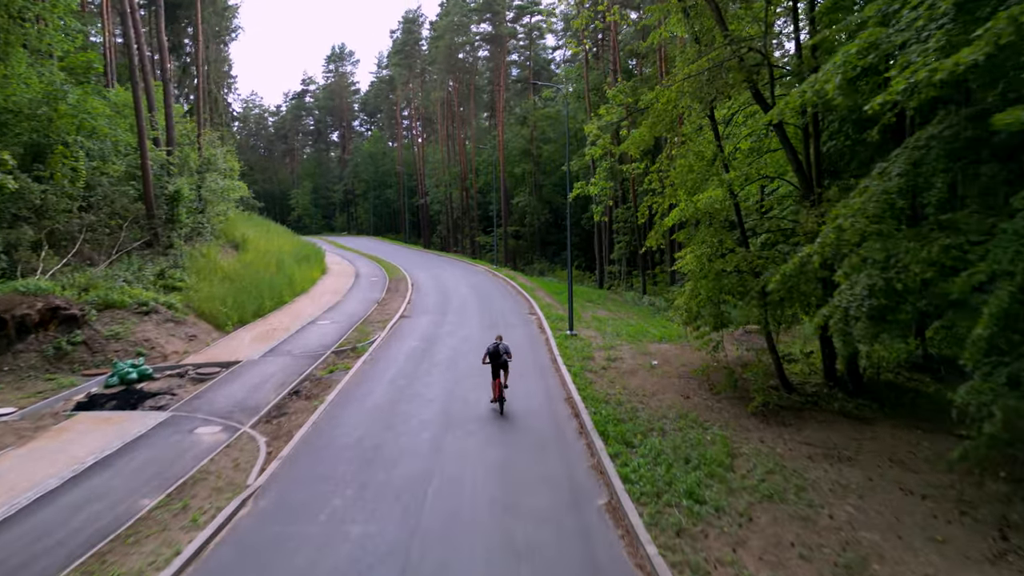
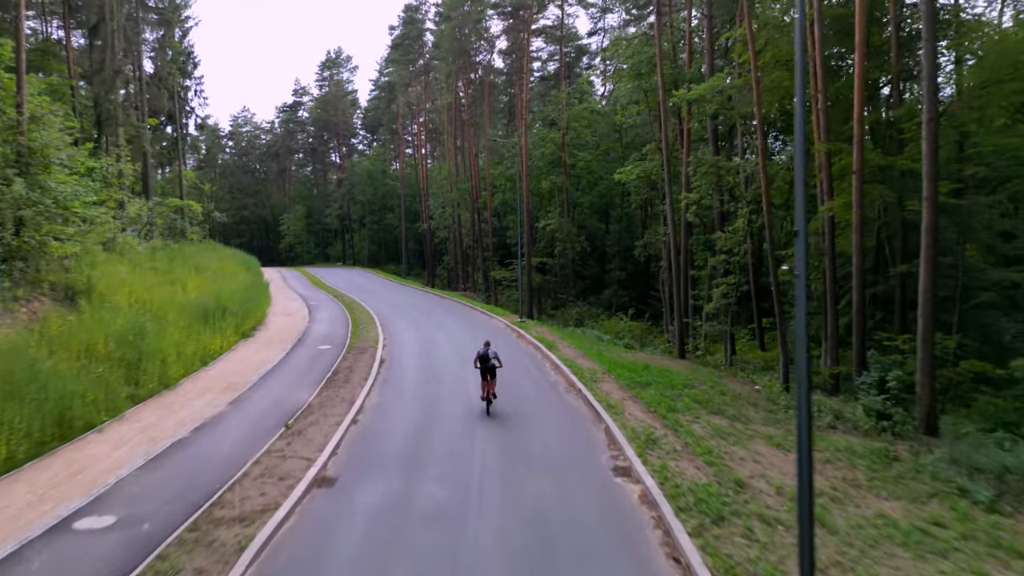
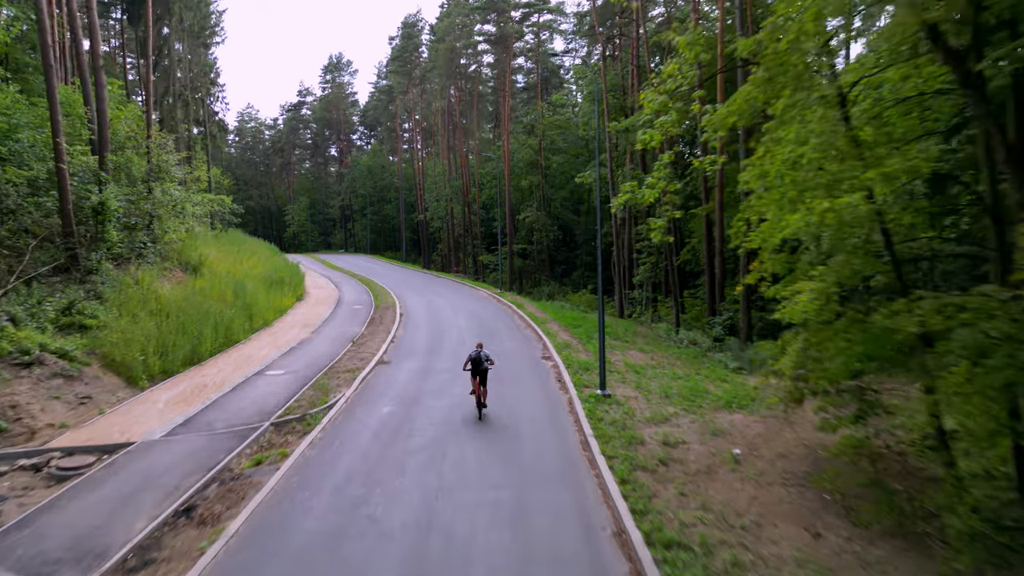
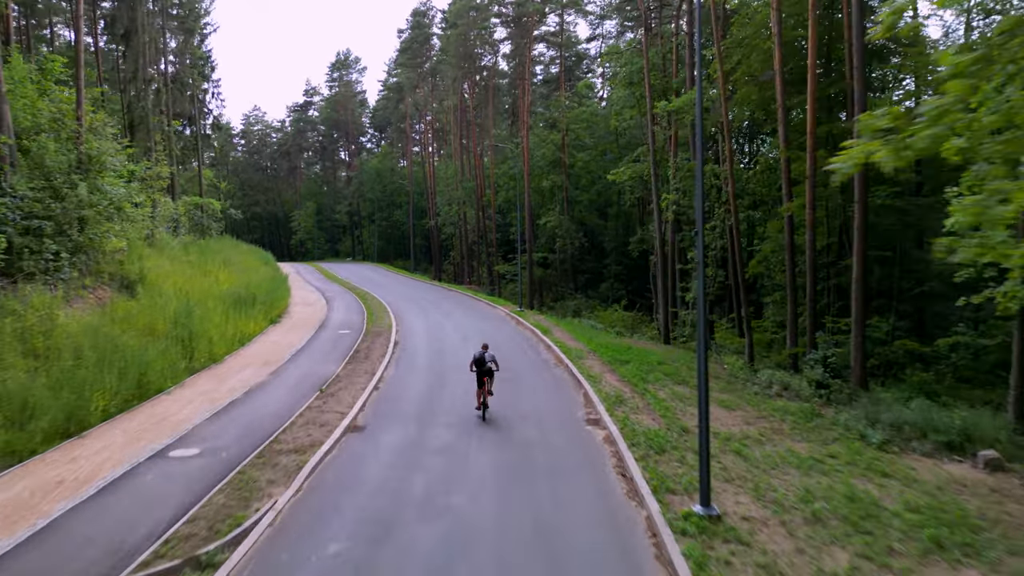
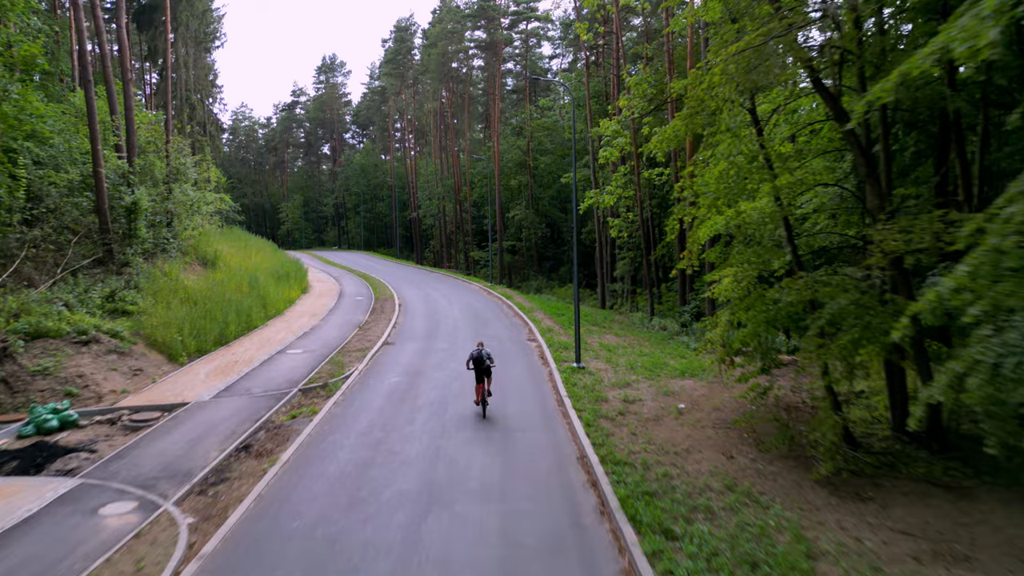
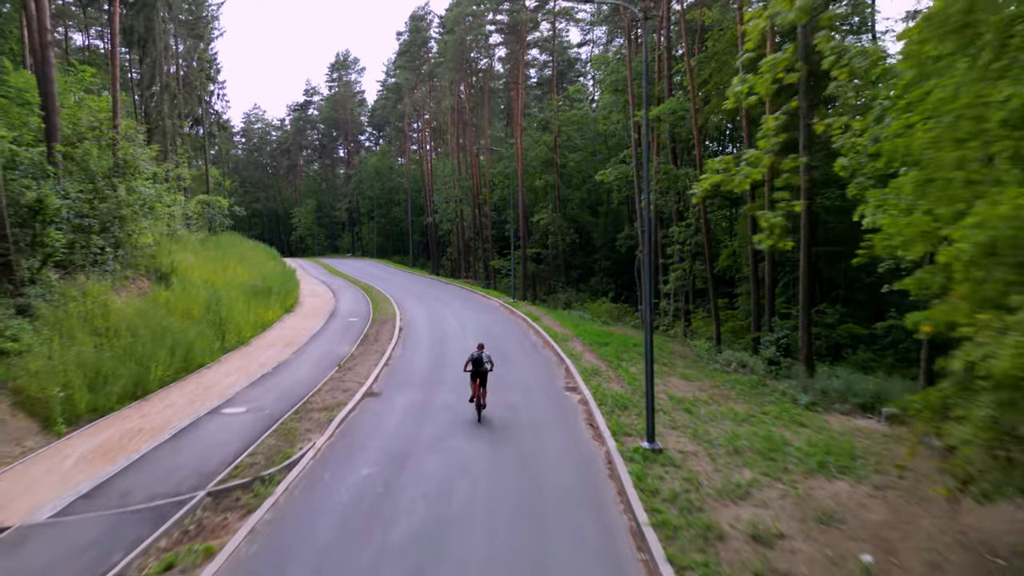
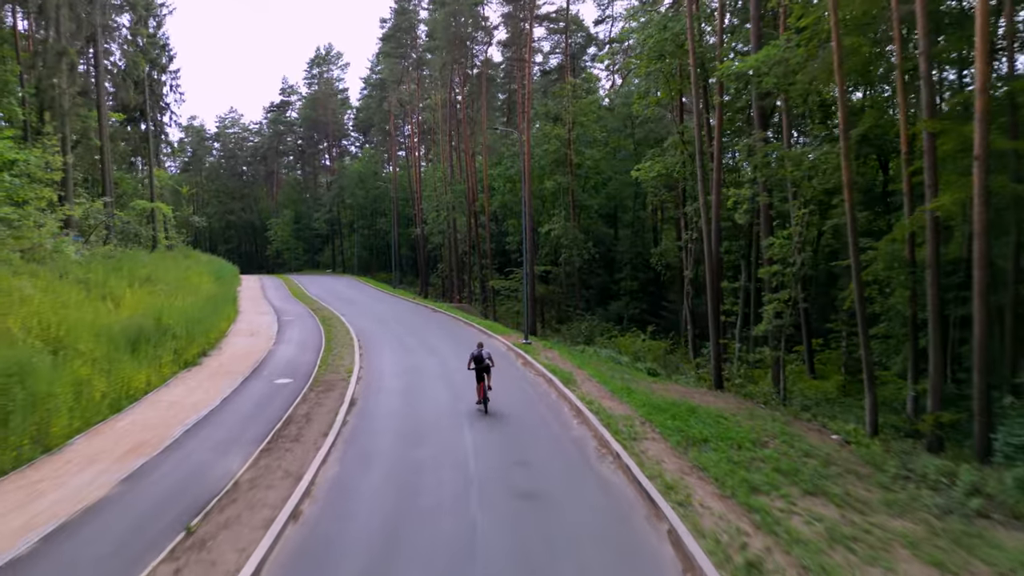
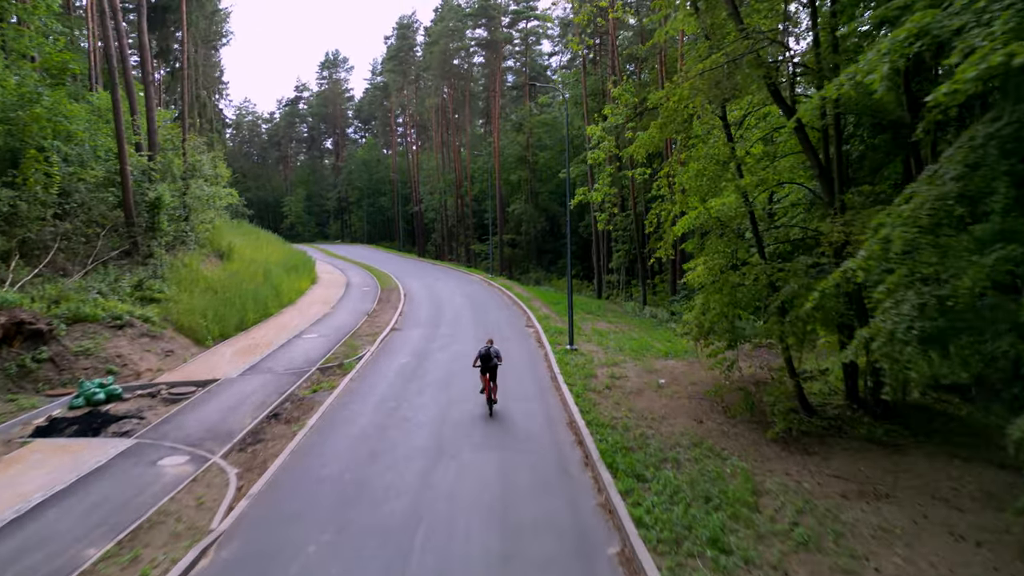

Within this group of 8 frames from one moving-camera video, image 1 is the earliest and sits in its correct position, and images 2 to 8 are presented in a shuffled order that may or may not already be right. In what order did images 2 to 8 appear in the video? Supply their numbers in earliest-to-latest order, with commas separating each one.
8, 5, 3, 6, 4, 2, 7
